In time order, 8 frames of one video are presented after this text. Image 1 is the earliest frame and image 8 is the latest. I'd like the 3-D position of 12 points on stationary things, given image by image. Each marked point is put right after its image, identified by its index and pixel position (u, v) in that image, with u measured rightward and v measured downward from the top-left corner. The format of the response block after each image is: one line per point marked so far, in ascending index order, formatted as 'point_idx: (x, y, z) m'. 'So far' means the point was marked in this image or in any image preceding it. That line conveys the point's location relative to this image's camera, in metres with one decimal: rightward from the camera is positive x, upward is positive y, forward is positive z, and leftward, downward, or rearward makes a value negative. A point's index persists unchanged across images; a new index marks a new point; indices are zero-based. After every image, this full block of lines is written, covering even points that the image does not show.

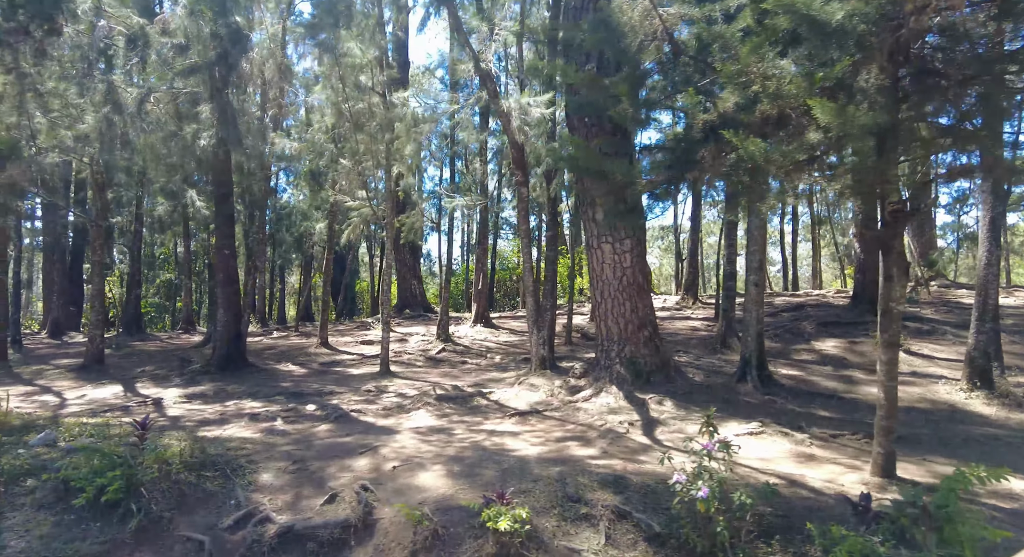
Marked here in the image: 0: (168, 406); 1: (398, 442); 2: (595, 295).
0: (-4.8, -1.8, +7.9) m
1: (-1.2, -1.8, +6.2) m
2: (+1.3, -0.3, +8.6) m
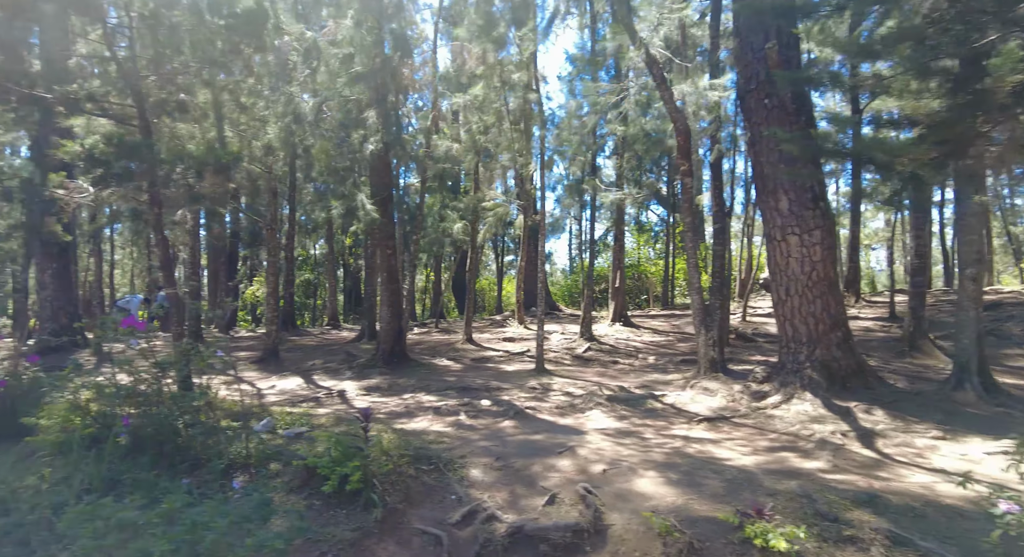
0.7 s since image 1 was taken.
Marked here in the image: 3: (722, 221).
0: (-2.4, -1.8, +8.3) m
1: (+0.9, -1.8, +6.0) m
2: (+3.8, -0.2, +8.0) m
3: (+3.4, +0.9, +9.2) m
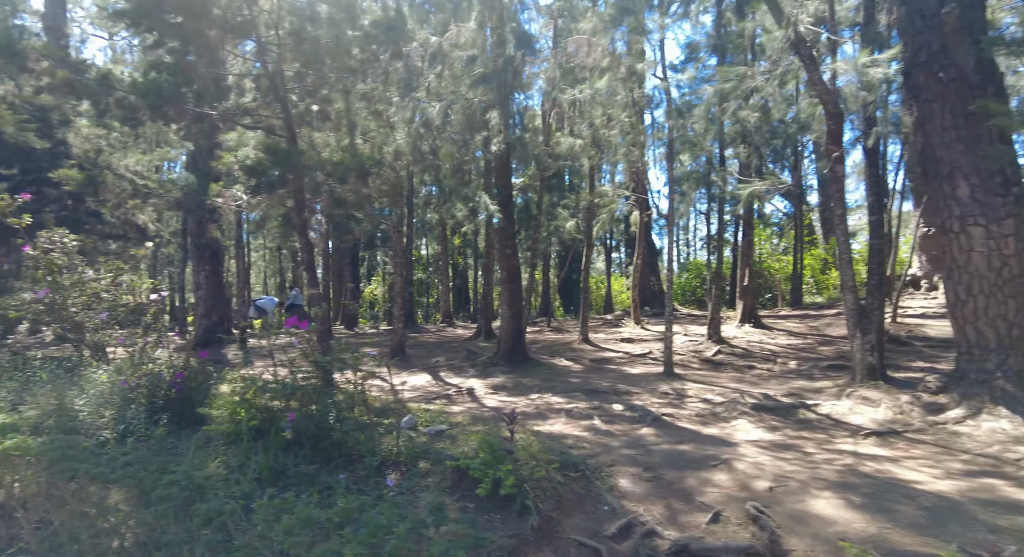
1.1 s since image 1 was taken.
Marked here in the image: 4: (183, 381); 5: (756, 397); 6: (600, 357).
0: (-0.5, -1.8, +8.3) m
1: (+2.3, -1.8, +5.5) m
2: (+5.5, -0.2, +6.9) m
3: (+5.4, +1.0, +8.2) m
4: (-4.0, -1.3, +6.9) m
5: (+3.4, -1.7, +7.9) m
6: (+1.8, -1.7, +11.7) m
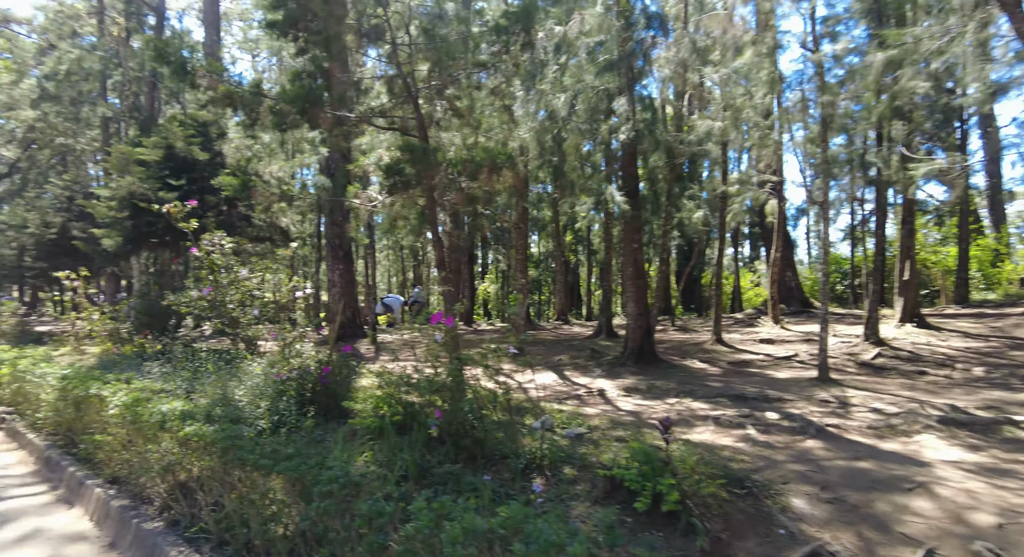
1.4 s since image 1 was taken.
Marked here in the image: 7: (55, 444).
0: (+1.4, -1.7, +7.9) m
1: (+3.6, -1.7, +4.6) m
2: (+7.0, -0.1, +5.4) m
3: (+7.2, +1.1, +6.7) m
4: (-2.3, -1.2, +7.2) m
5: (+5.2, -1.6, +6.8) m
6: (+4.3, -1.6, +10.8) m
7: (-6.1, -2.2, +7.5) m
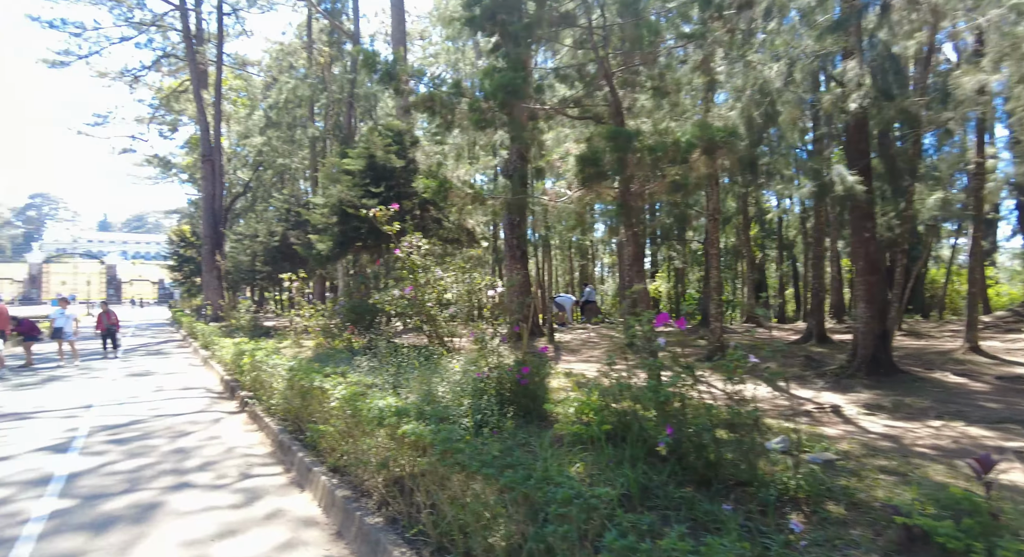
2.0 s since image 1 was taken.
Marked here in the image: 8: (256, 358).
0: (+4.0, -1.6, +6.6) m
1: (+5.2, -1.6, +2.8) m
2: (+8.7, 0.0, +2.7) m
3: (+9.2, +1.2, +3.9) m
4: (+0.2, -1.2, +7.0) m
5: (+7.3, -1.5, +4.5) m
6: (+7.6, -1.5, +8.6) m
7: (-3.3, -2.2, +8.3) m
8: (-5.2, -1.6, +11.4) m
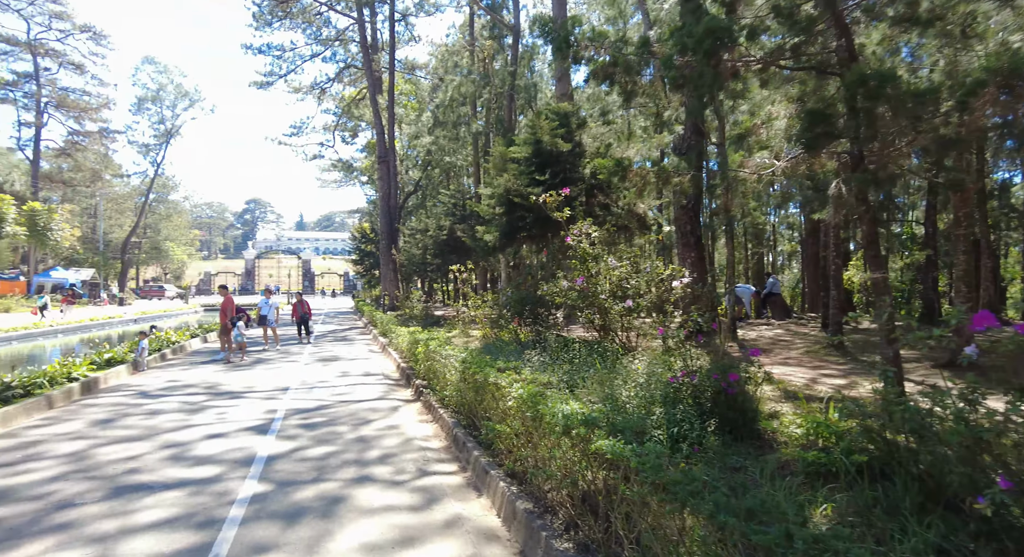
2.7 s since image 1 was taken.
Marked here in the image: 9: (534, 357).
0: (+5.9, -1.5, +4.5) m
1: (+6.0, -1.5, +0.5) m
2: (+9.3, +0.1, -0.6) m
3: (+10.1, +1.3, +0.4) m
4: (+2.3, -1.1, +5.8) m
5: (+8.5, -1.4, +1.5) m
6: (+9.9, -1.3, +5.4) m
7: (-0.7, -2.1, +8.1) m
8: (-1.7, -1.4, +11.5) m
9: (+0.3, -1.2, +8.5) m
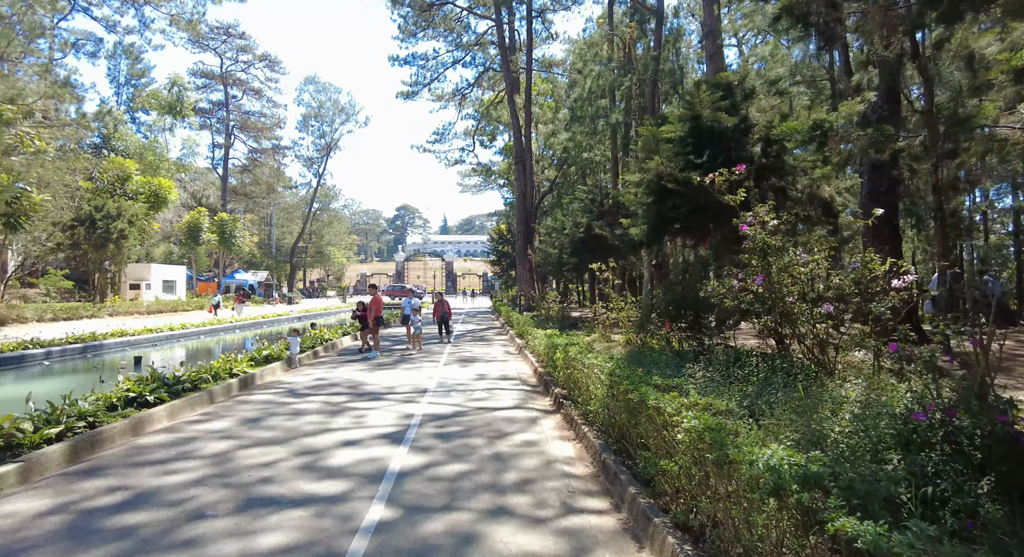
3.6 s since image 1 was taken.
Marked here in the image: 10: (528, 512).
0: (+6.8, -1.5, +1.8) m
1: (+6.0, -1.5, -2.1) m
2: (+8.9, +0.2, -3.9) m
3: (+9.9, +1.3, -3.1) m
4: (+3.6, -1.1, +4.0) m
5: (+8.6, -1.3, -1.6) m
6: (+10.9, -1.2, +1.8) m
7: (+1.2, -2.1, +6.9) m
8: (+1.1, -1.4, +10.5) m
9: (+2.4, -1.2, +7.1) m
10: (+0.2, -2.3, +5.4) m
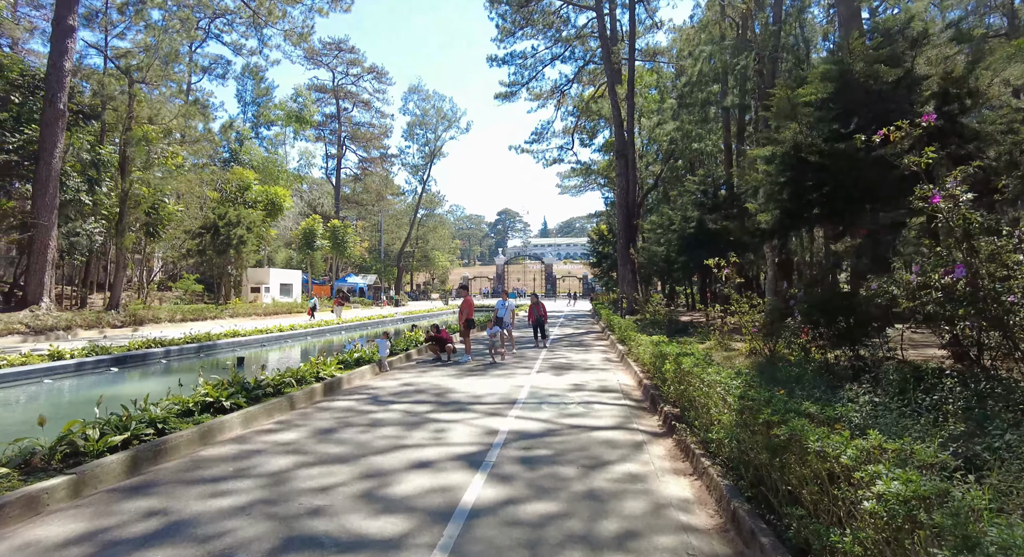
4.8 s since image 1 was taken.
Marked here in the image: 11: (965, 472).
0: (+6.7, -1.3, -0.7) m
1: (+5.2, -1.4, -4.4) m
2: (+7.8, +0.3, -6.7) m
3: (+8.9, +1.5, -6.1) m
4: (+4.0, -1.0, +2.0) m
5: (+7.9, -1.2, -4.4) m
6: (+10.8, -1.1, -1.5) m
7: (+2.1, -2.0, +5.3) m
8: (+2.7, -1.4, +8.8) m
9: (+3.3, -1.1, +5.3) m
10: (+0.9, -2.2, +4.0) m
11: (+2.8, -1.2, +3.5) m
